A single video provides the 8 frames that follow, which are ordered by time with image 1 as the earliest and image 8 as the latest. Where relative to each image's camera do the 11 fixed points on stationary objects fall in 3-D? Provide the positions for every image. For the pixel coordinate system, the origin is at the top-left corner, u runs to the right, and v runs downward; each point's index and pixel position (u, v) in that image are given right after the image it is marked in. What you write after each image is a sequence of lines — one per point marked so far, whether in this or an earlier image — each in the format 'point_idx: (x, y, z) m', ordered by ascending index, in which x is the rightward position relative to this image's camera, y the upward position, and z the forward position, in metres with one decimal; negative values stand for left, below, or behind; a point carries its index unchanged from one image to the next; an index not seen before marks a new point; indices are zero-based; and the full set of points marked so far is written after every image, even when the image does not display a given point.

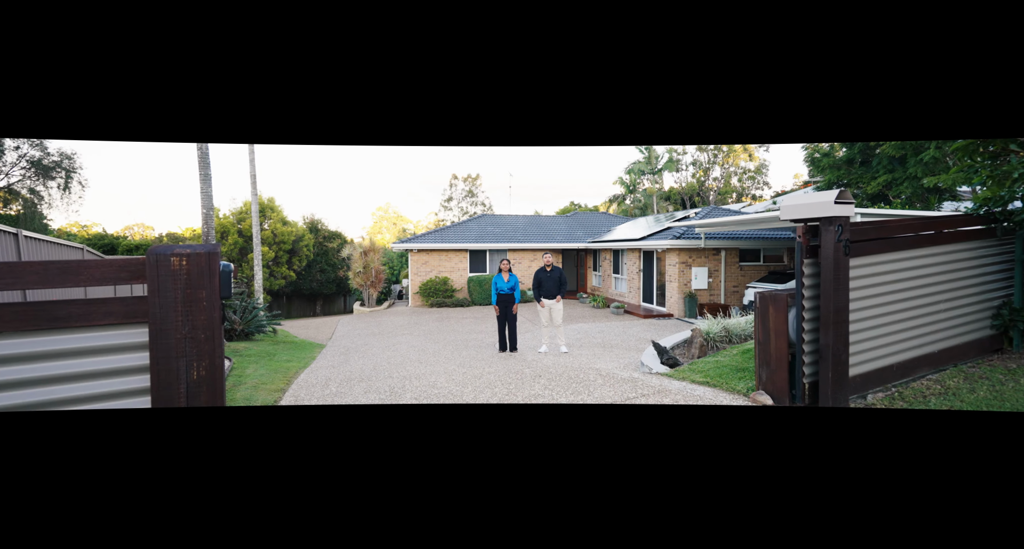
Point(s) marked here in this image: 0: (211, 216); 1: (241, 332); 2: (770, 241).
0: (-4.8, +0.9, +7.9) m
1: (-5.0, -1.1, +9.2) m
2: (+7.4, +0.9, +14.3) m
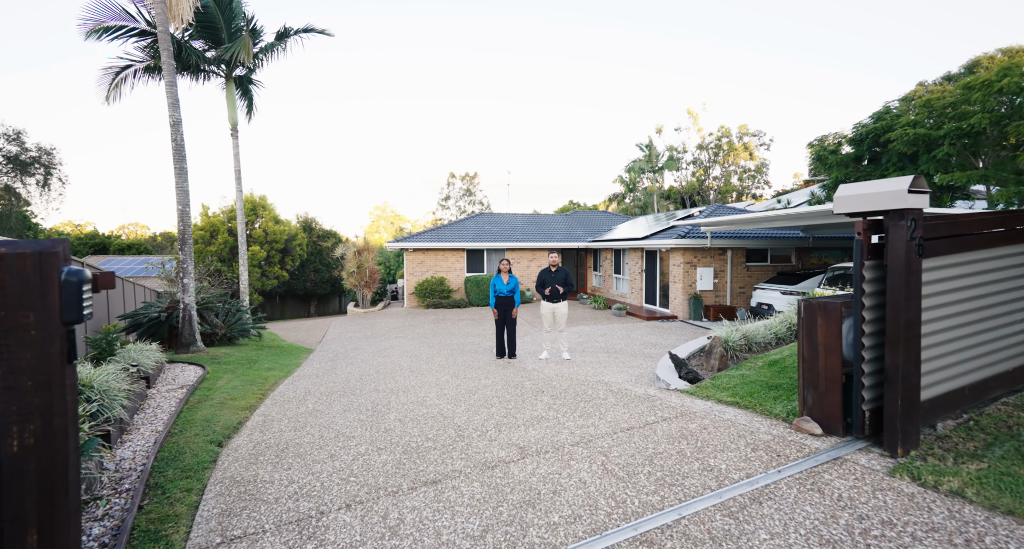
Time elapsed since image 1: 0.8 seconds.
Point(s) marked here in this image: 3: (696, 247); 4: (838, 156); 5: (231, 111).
0: (-4.8, +0.9, +7.4) m
1: (-5.0, -1.1, +8.7) m
2: (+7.4, +0.9, +13.8) m
3: (+5.1, +0.8, +13.8) m
4: (+12.1, +4.4, +18.7) m
5: (-5.8, +3.4, +10.4) m
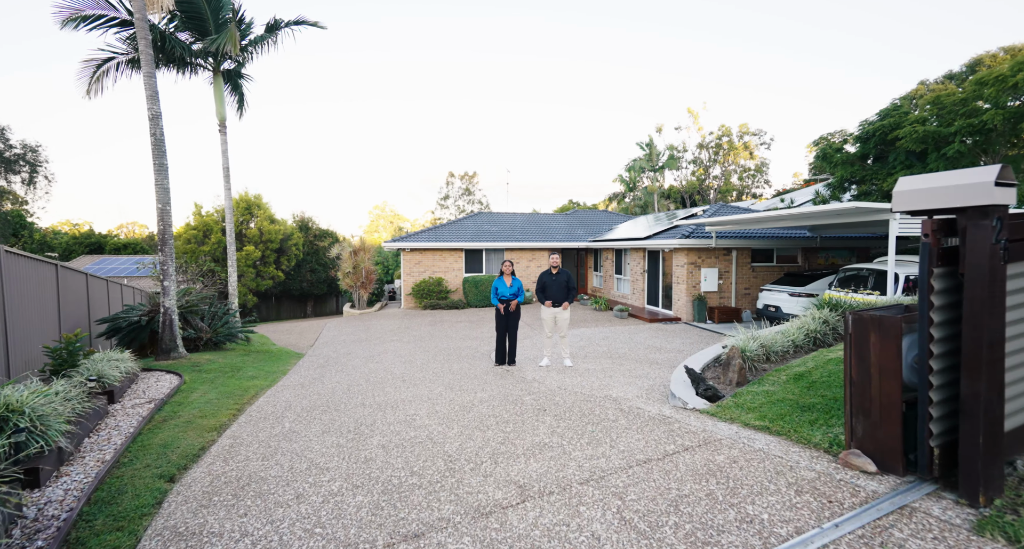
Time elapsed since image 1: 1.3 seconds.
0: (-4.8, +0.9, +7.0) m
1: (-5.0, -1.1, +8.3) m
2: (+7.3, +0.9, +13.5) m
3: (+5.0, +0.7, +13.4) m
4: (+12.1, +4.4, +18.4) m
5: (-5.9, +3.4, +10.0) m
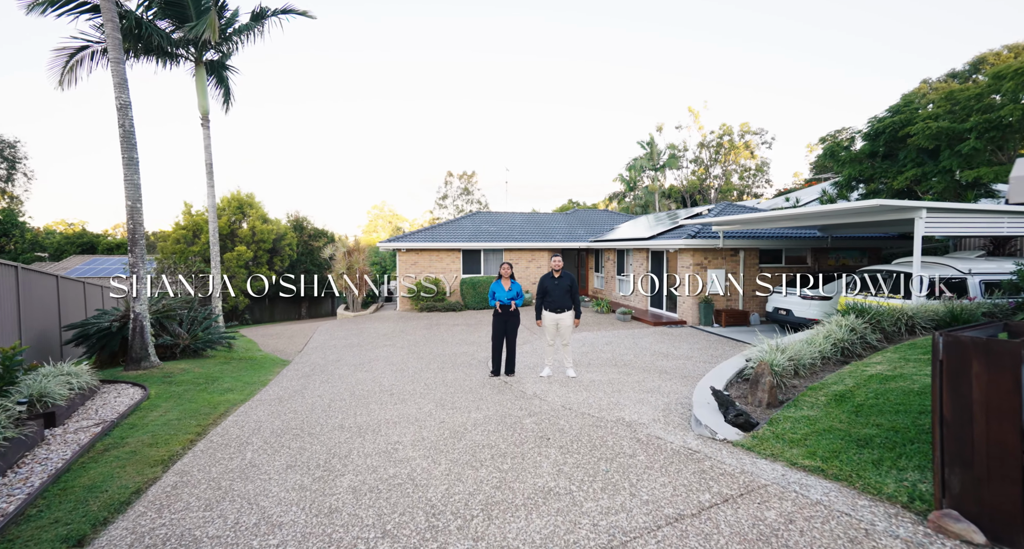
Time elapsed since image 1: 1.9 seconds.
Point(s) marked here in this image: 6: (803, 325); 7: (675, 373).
0: (-4.8, +0.8, +6.5) m
1: (-5.0, -1.1, +7.8) m
2: (+7.3, +0.9, +13.0) m
3: (+5.0, +0.7, +12.9) m
4: (+12.1, +4.4, +17.9) m
5: (-5.9, +3.3, +9.5) m
6: (+6.2, -1.1, +10.7) m
7: (+2.3, -1.4, +6.9) m
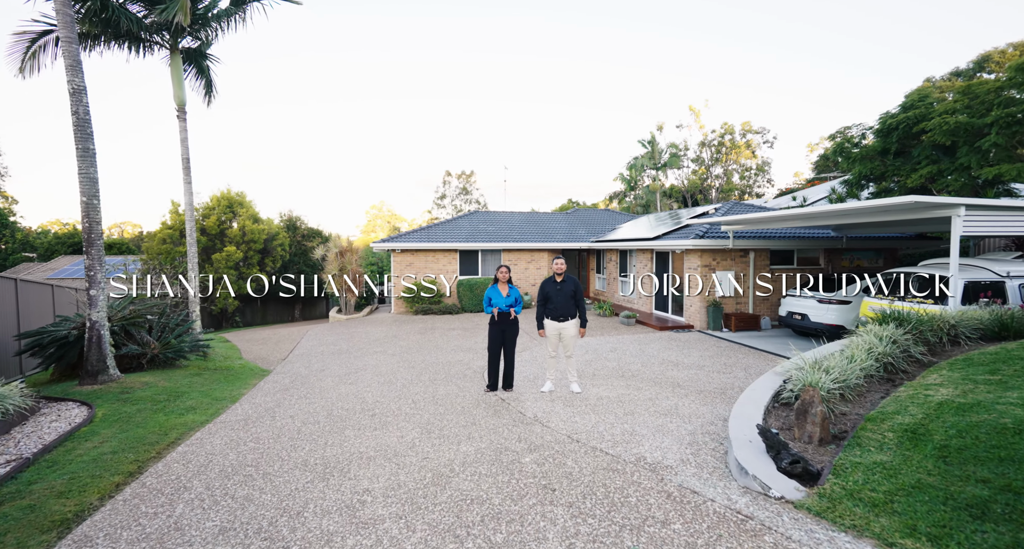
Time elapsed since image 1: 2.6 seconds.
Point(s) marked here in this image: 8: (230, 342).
0: (-4.8, +0.8, +5.8) m
1: (-5.1, -1.2, +7.1) m
2: (+7.3, +0.8, +12.4) m
3: (+5.0, +0.6, +12.3) m
4: (+12.0, +4.3, +17.3) m
5: (-5.9, +3.3, +8.9) m
6: (+6.2, -1.1, +10.1) m
7: (+2.2, -1.4, +6.3) m
8: (-6.3, -1.5, +11.2) m
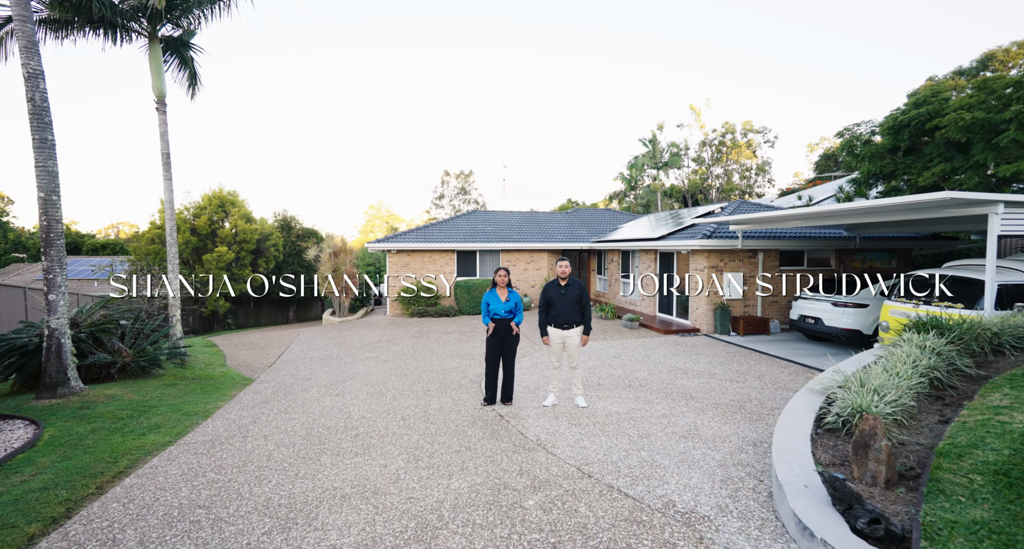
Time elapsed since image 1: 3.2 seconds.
0: (-4.8, +0.8, +5.3) m
1: (-5.1, -1.2, +6.6) m
2: (+7.3, +0.8, +11.9) m
3: (+5.0, +0.6, +11.8) m
4: (+12.0, +4.3, +16.8) m
5: (-5.9, +3.3, +8.4) m
6: (+6.2, -1.2, +9.6) m
7: (+2.2, -1.5, +5.8) m
8: (-6.3, -1.6, +10.6) m
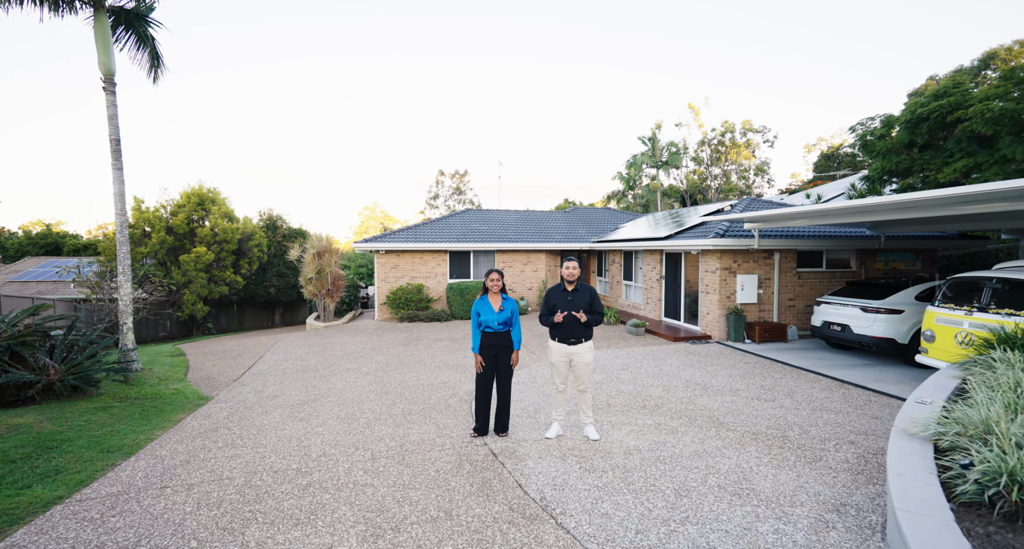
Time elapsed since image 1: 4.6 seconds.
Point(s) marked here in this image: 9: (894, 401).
0: (-4.9, +0.7, +4.3) m
1: (-5.1, -1.3, +5.6) m
2: (+7.2, +0.7, +11.0) m
3: (+4.9, +0.6, +10.9) m
4: (+11.9, +4.2, +16.0) m
5: (-6.0, +3.2, +7.4) m
6: (+6.1, -1.2, +8.7) m
7: (+2.2, -1.5, +4.9) m
8: (-6.4, -1.6, +9.6) m
9: (+5.1, -1.7, +6.6) m
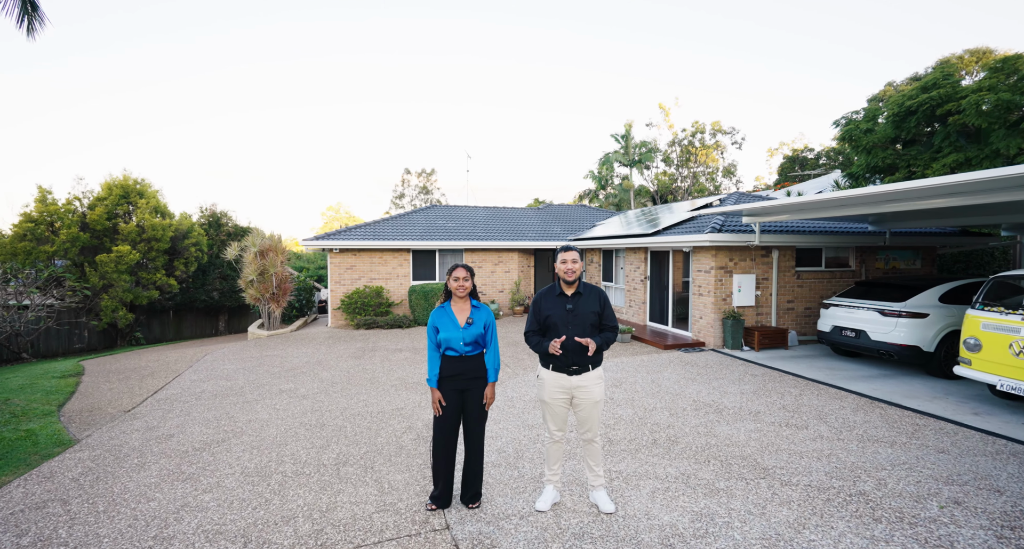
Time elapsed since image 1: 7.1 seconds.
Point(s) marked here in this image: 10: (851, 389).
0: (-5.0, +0.7, +2.6) m
1: (-5.3, -1.3, +3.8) m
2: (+6.6, +0.7, +10.0) m
3: (+4.3, +0.6, +9.7) m
4: (+11.0, +4.2, +15.3) m
5: (-6.3, +3.2, +5.5) m
6: (+5.7, -1.2, +7.6) m
7: (+2.0, -1.5, +3.6) m
8: (-6.9, -1.6, +7.8) m
9: (+4.8, -1.6, +5.5) m
10: (+4.7, -1.6, +6.9) m
